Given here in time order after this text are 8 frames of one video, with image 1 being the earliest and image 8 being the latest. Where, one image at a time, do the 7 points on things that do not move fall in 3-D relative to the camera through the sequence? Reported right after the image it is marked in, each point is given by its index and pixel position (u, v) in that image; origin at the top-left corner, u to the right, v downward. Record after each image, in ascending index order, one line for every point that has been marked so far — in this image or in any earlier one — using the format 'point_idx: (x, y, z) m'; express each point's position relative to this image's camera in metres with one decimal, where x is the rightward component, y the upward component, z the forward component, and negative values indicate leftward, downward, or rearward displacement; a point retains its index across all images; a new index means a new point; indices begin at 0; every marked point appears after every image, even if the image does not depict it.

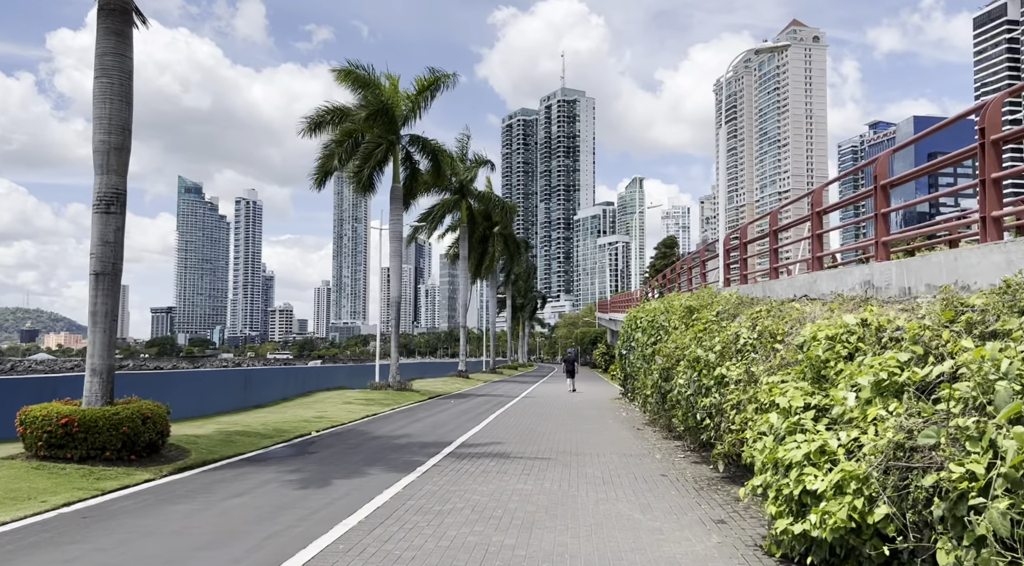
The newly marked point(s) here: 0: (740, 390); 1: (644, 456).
0: (+2.8, -1.3, +8.5) m
1: (+2.3, -3.0, +12.0) m
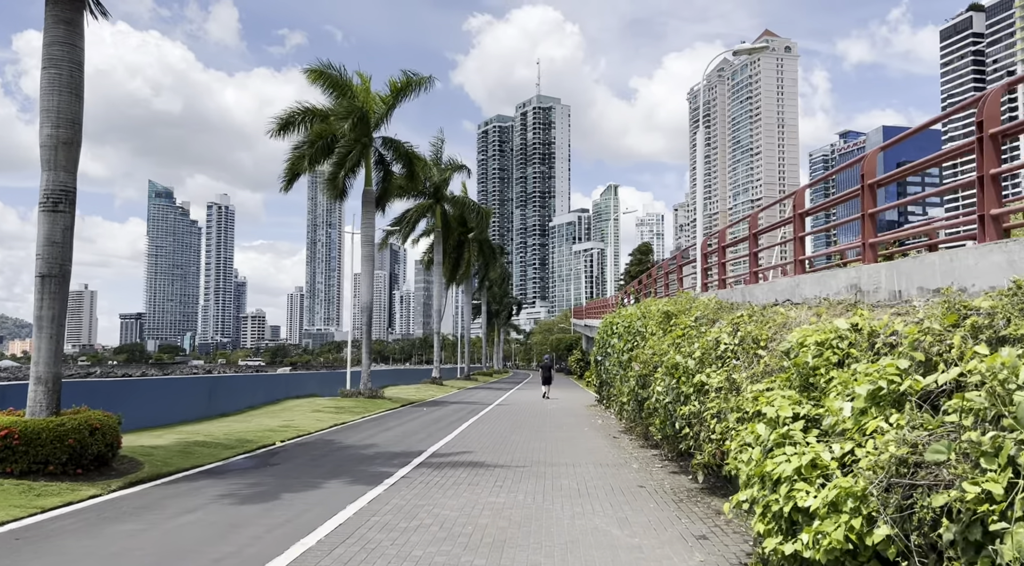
0: (+2.5, -1.4, +8.1) m
1: (+1.8, -3.1, +11.6) m
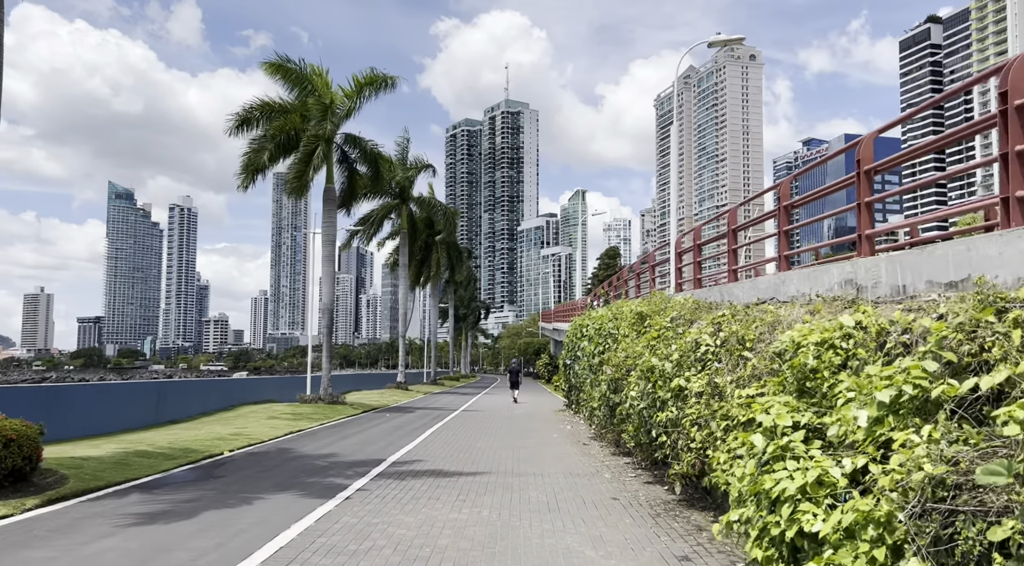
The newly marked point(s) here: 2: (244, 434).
0: (+2.1, -1.3, +7.5) m
1: (+1.3, -3.0, +11.0) m
2: (-6.5, -3.6, +17.0) m
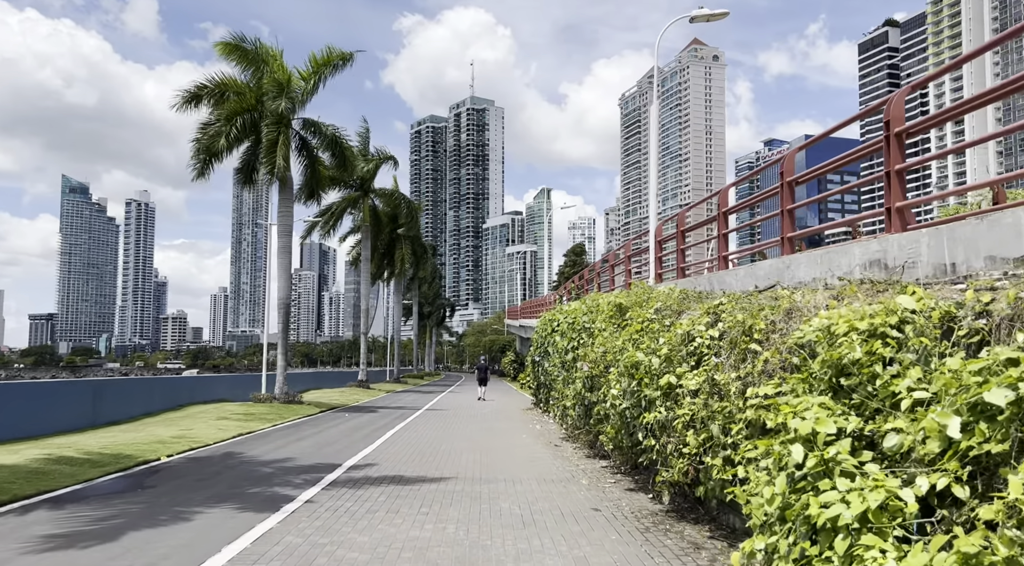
0: (+1.8, -1.2, +6.6) m
1: (+0.8, -2.9, +10.0) m
2: (-7.3, -3.4, +15.6) m
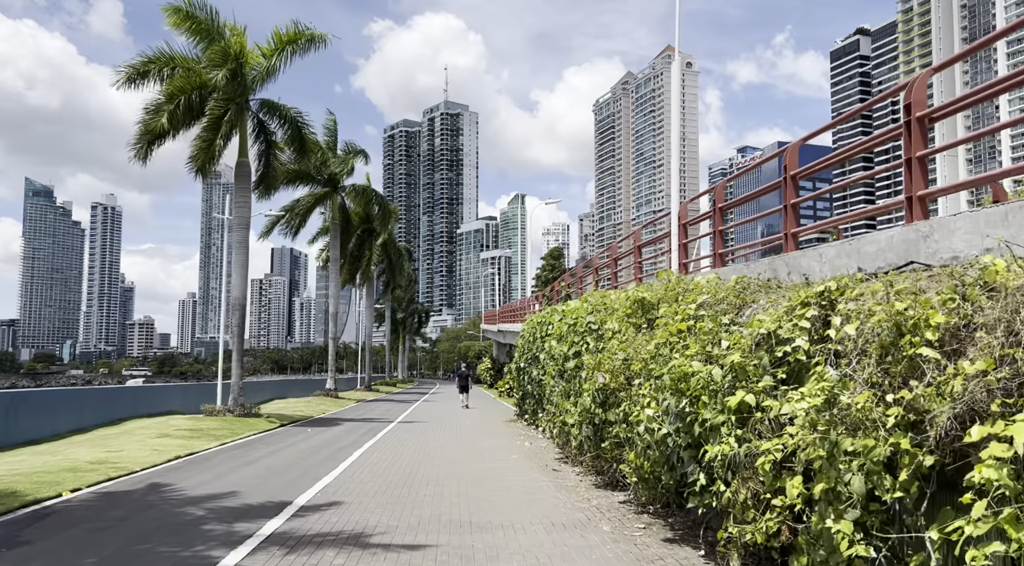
0: (+1.9, -1.0, +4.4) m
1: (+0.8, -2.7, +7.7) m
2: (-7.5, -3.3, +13.1) m
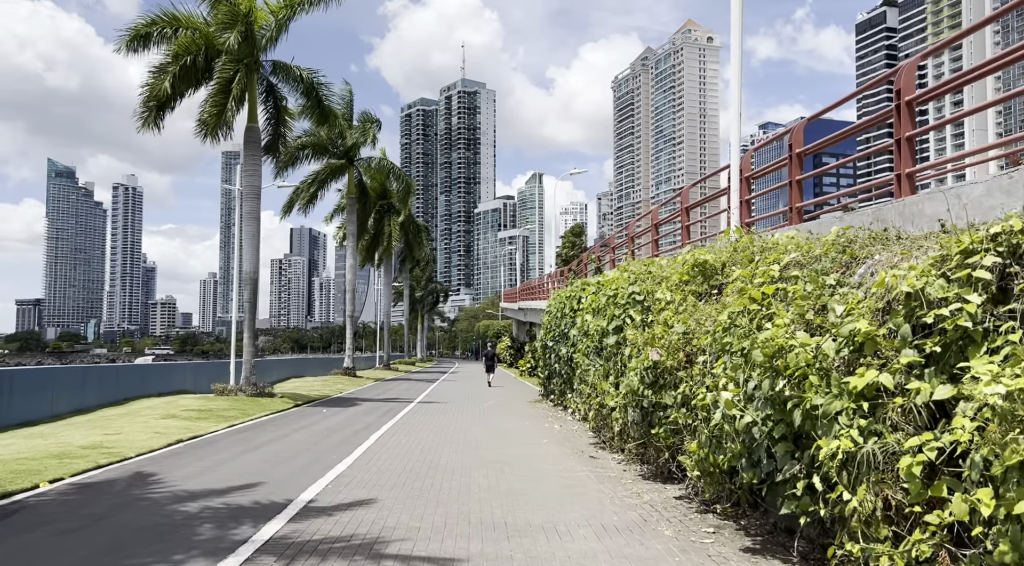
0: (+2.2, -0.7, +3.0) m
1: (+1.2, -2.3, +6.5) m
2: (-6.9, -2.7, +12.0) m
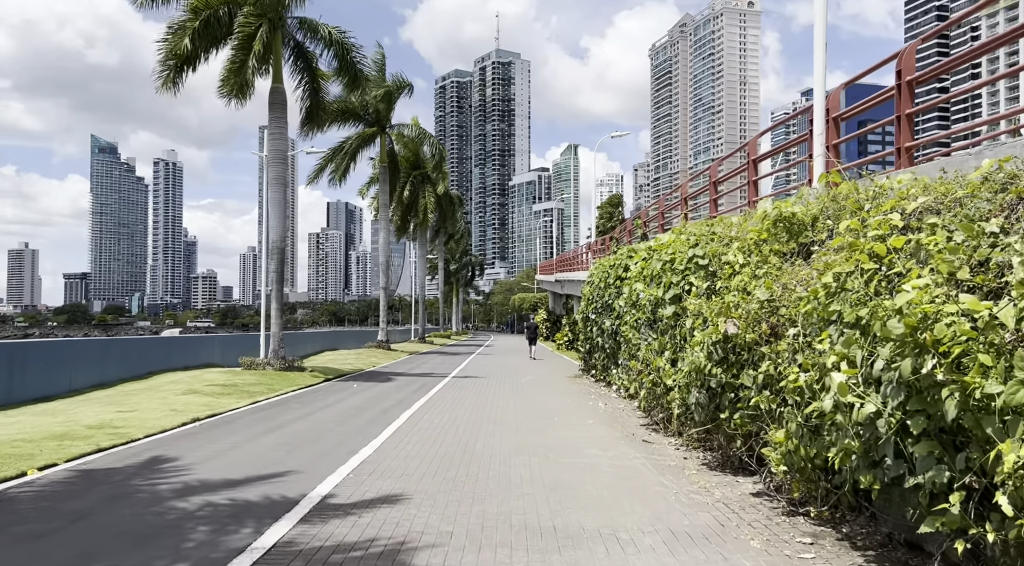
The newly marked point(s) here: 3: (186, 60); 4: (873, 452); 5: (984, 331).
0: (+2.5, -0.5, +1.7) m
1: (+1.6, -2.0, +5.3) m
2: (-6.2, -2.2, +11.2) m
3: (-9.3, +6.3, +19.7) m
4: (+2.3, -1.1, +4.4) m
5: (+2.4, -0.2, +3.5) m
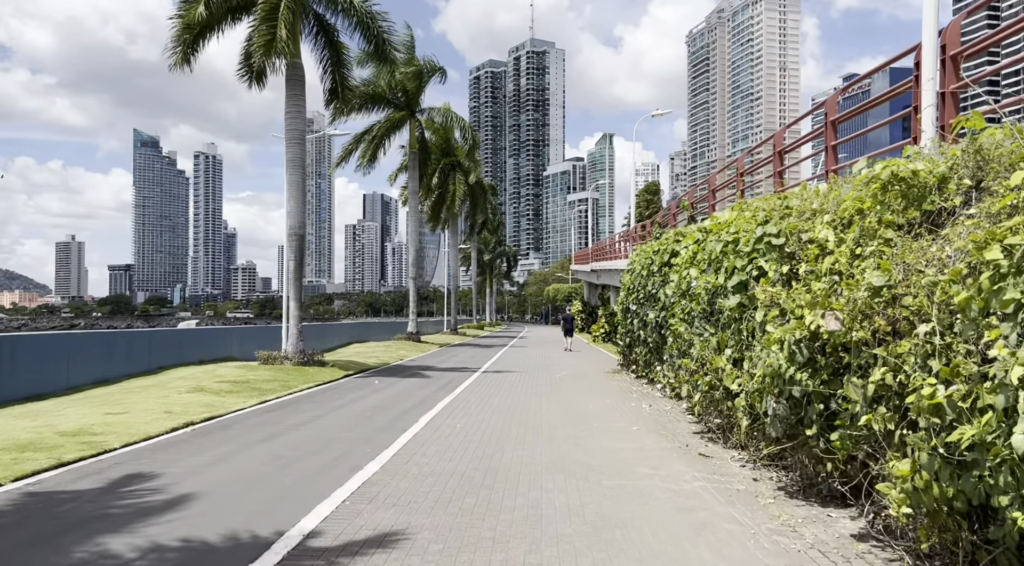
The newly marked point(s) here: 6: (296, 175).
0: (+2.5, -0.4, +0.2) m
1: (+1.8, -1.9, +3.8) m
2: (-5.8, -2.0, +10.1) m
3: (-8.4, +6.6, +18.6) m
4: (+2.4, -1.0, +2.8) m
5: (+2.4, -0.1, +1.9) m
6: (-6.0, +3.0, +19.5) m
